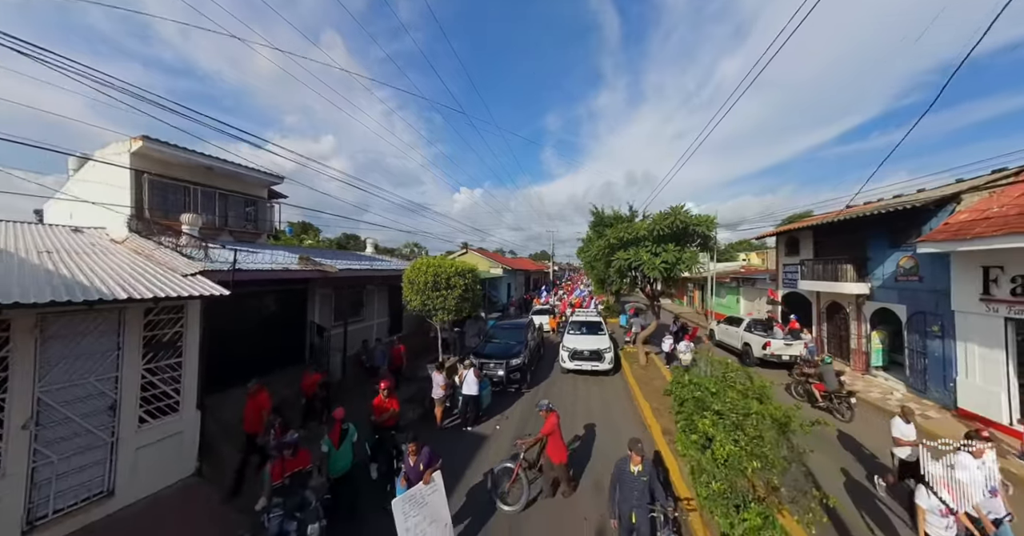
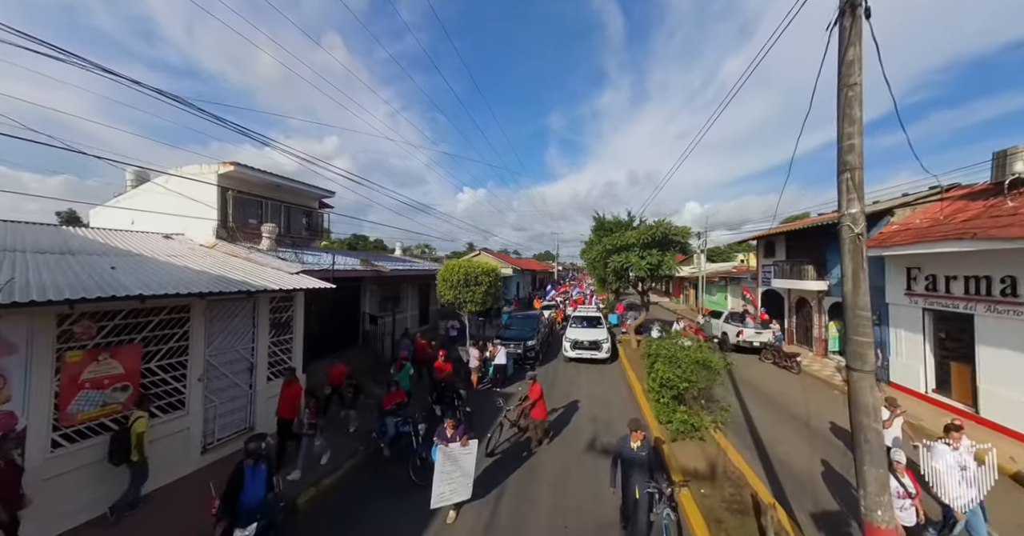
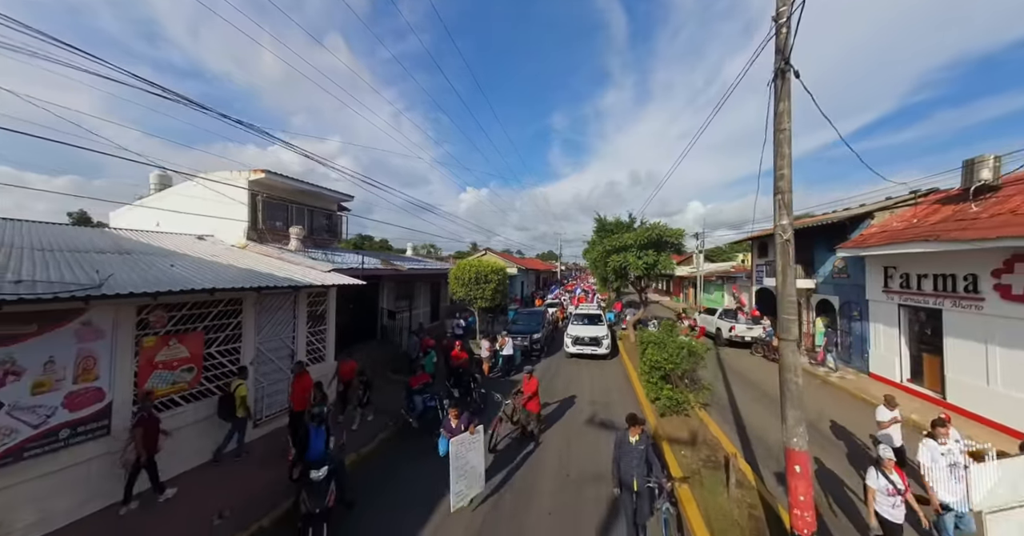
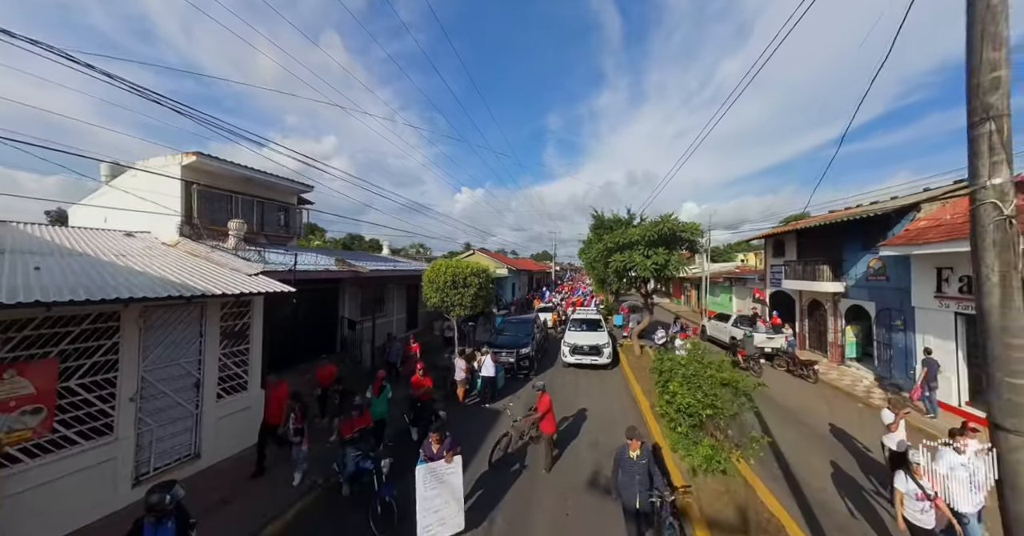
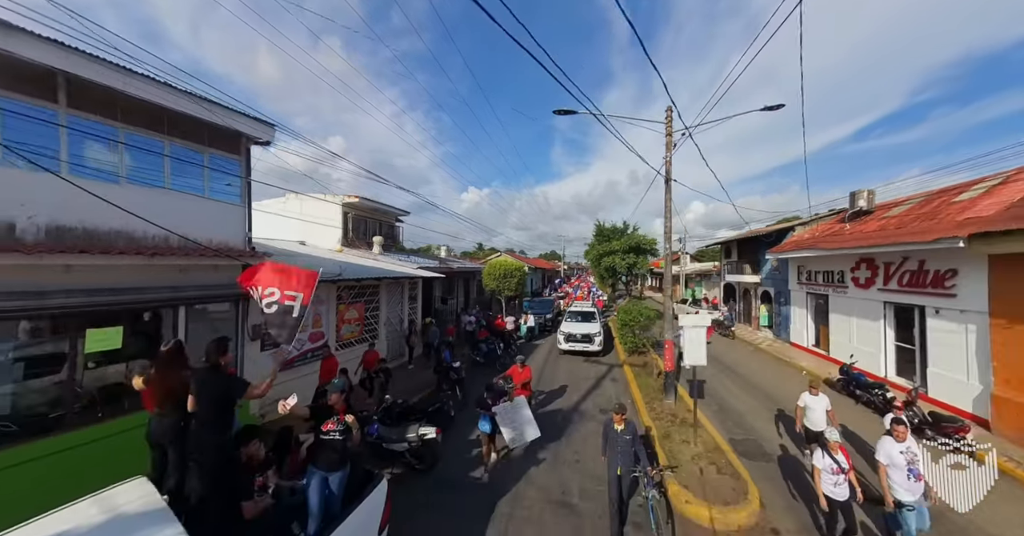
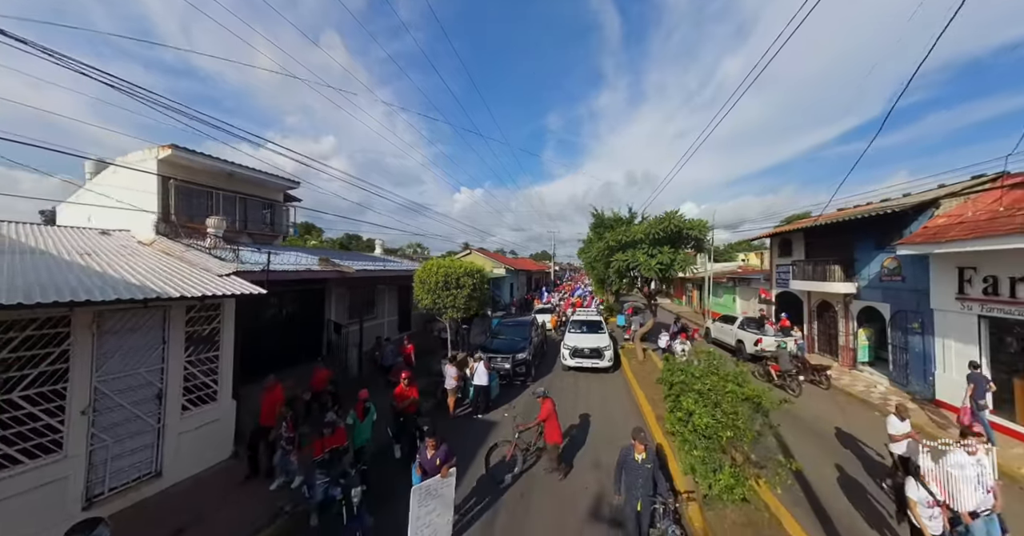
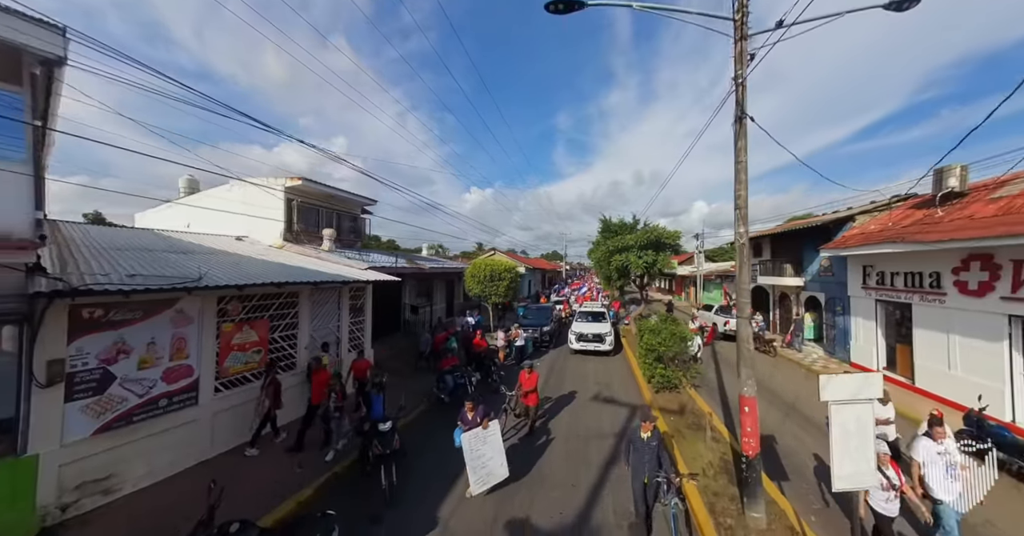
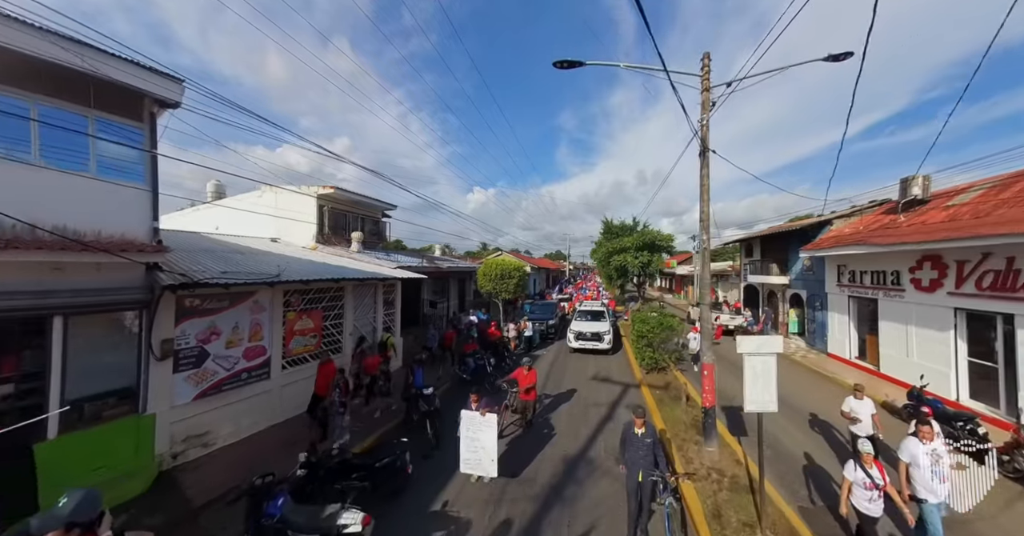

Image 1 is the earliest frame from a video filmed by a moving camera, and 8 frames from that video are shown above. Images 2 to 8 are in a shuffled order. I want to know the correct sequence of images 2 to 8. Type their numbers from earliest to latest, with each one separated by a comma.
6, 4, 2, 3, 7, 8, 5
